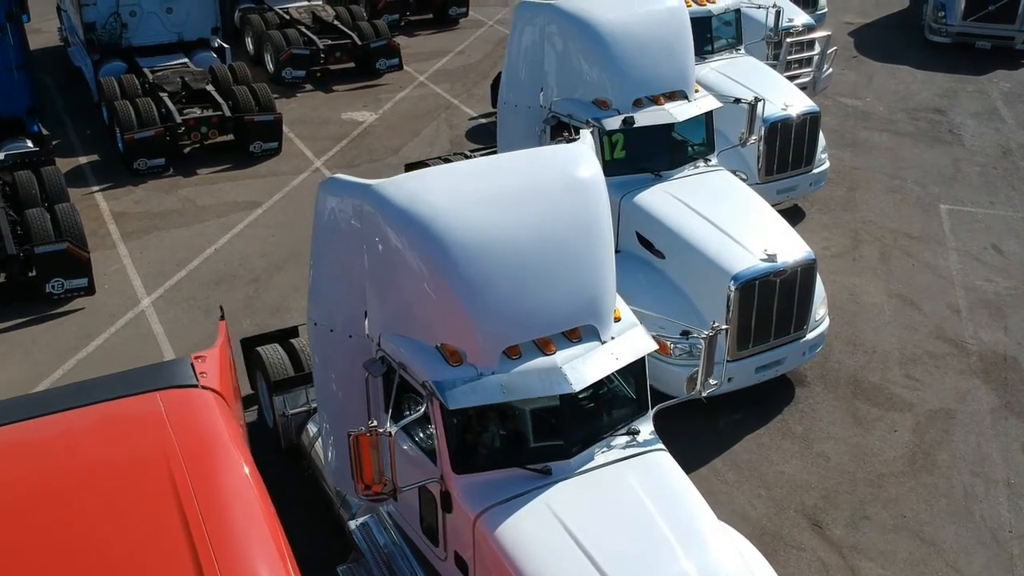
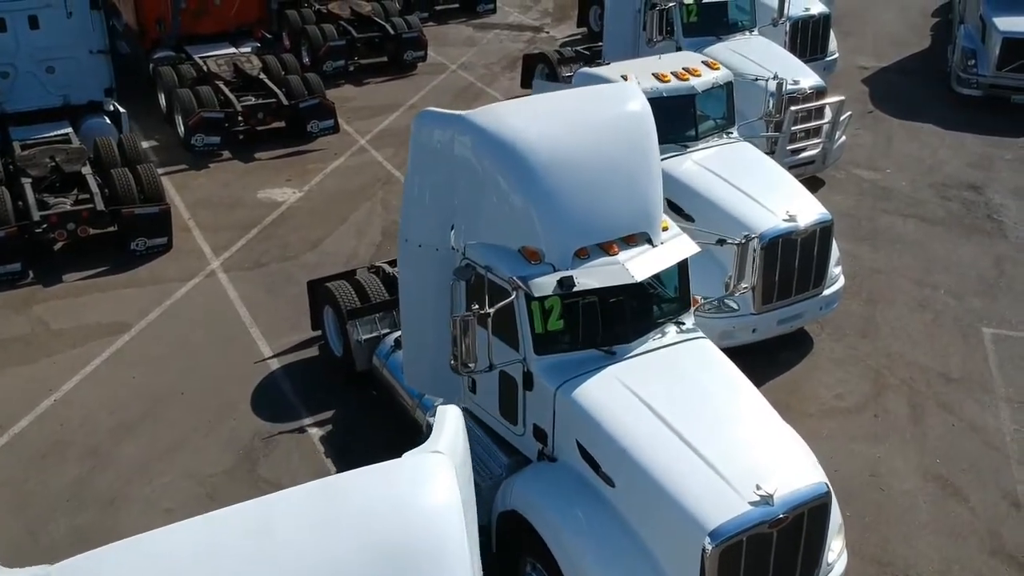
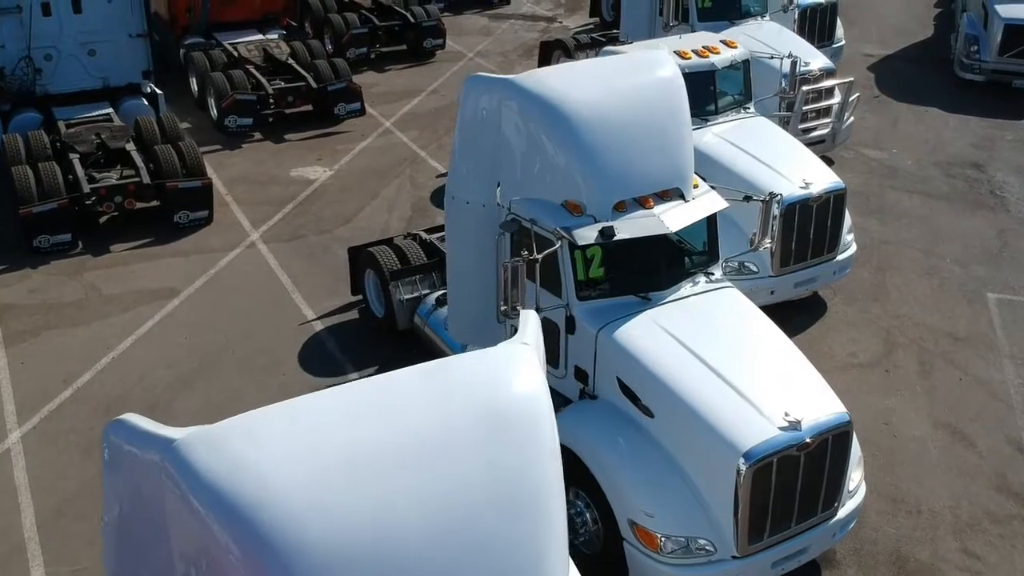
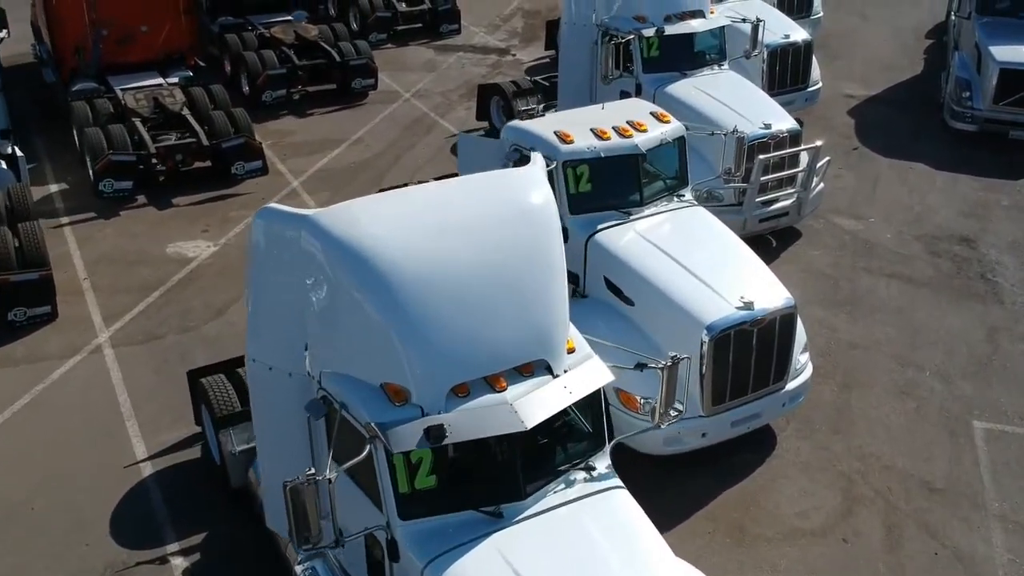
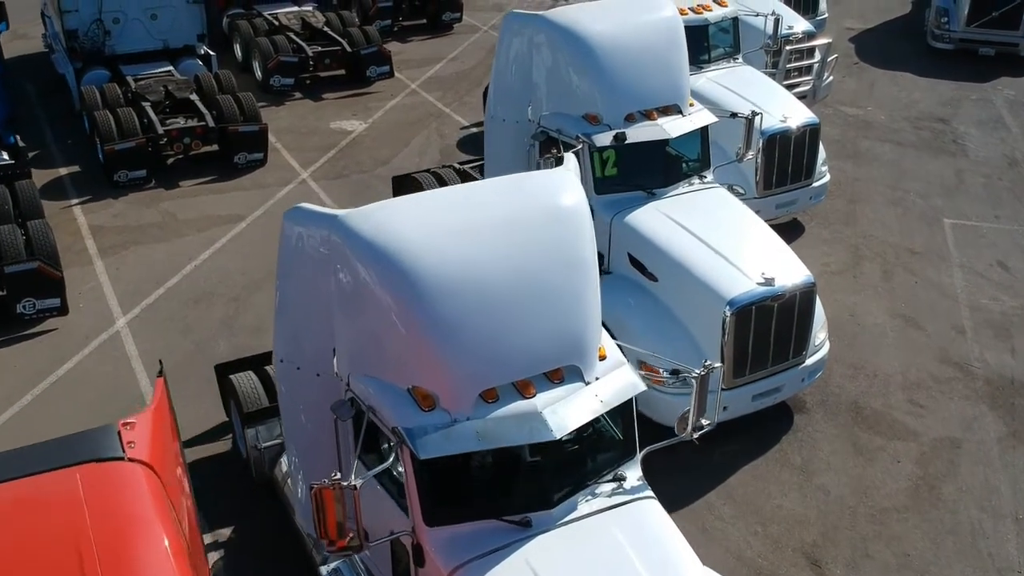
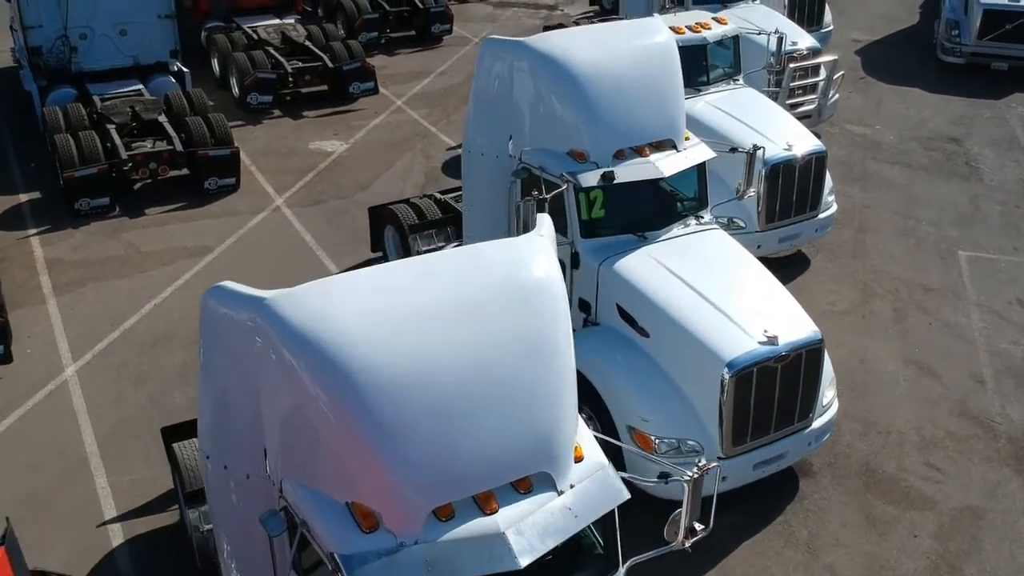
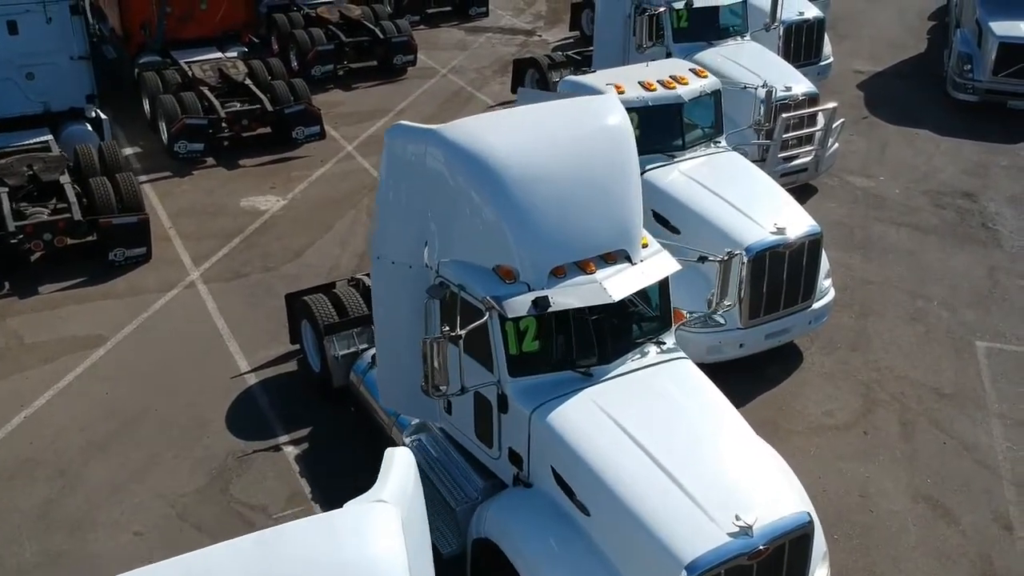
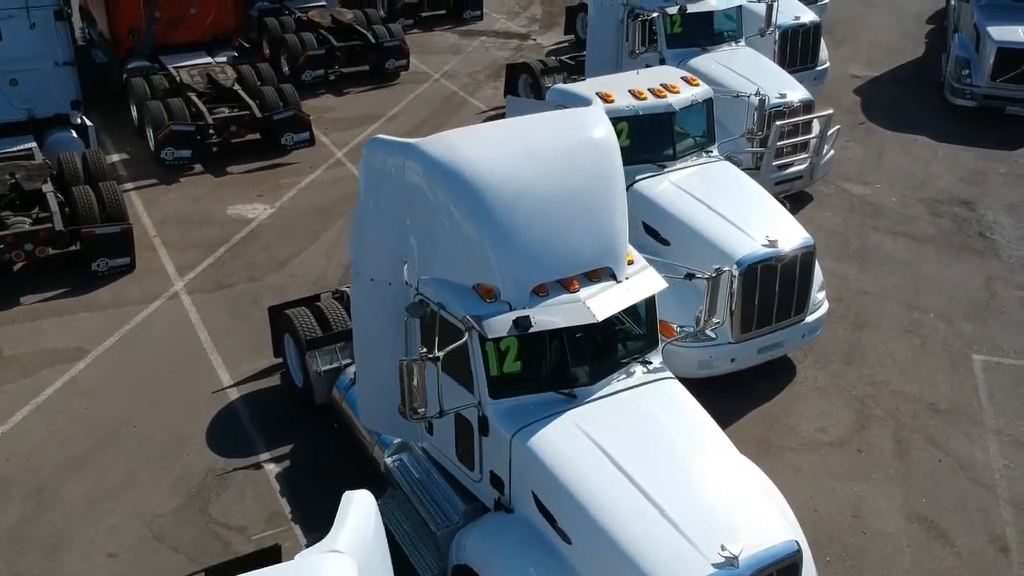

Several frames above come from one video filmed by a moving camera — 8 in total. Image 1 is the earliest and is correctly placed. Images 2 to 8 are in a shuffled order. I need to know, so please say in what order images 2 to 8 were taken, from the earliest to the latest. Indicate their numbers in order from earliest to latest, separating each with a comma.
5, 6, 3, 2, 7, 8, 4
